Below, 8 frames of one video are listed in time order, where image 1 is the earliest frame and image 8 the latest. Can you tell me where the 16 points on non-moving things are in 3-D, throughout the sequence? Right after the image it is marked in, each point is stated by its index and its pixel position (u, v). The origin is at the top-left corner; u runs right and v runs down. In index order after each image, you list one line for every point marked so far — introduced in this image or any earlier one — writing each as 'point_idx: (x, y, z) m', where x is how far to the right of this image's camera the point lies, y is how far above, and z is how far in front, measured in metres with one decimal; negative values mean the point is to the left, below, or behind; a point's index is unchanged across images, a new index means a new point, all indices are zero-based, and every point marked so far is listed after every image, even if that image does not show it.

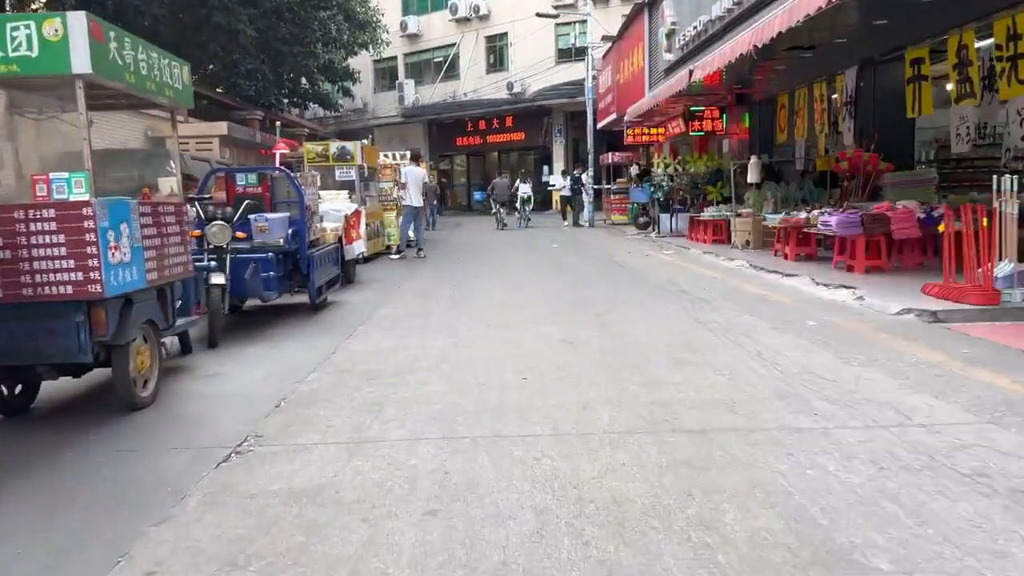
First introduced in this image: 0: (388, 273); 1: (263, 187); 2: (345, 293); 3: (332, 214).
0: (-2.1, +0.3, +14.3) m
1: (-2.8, +1.1, +9.2) m
2: (-2.4, -0.1, +11.6) m
3: (-2.6, +1.1, +11.8) m
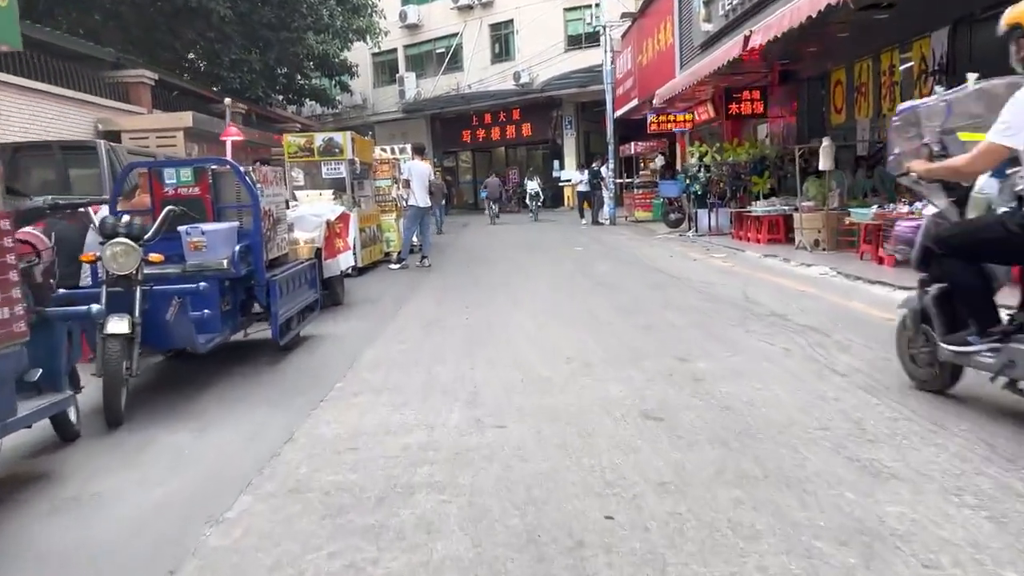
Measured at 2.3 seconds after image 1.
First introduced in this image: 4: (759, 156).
0: (-1.8, 0.0, +11.7) m
1: (-2.5, +0.8, +6.6) m
2: (-2.1, -0.3, +9.0) m
3: (-2.3, +0.8, +9.2) m
4: (+5.5, +2.9, +18.1) m
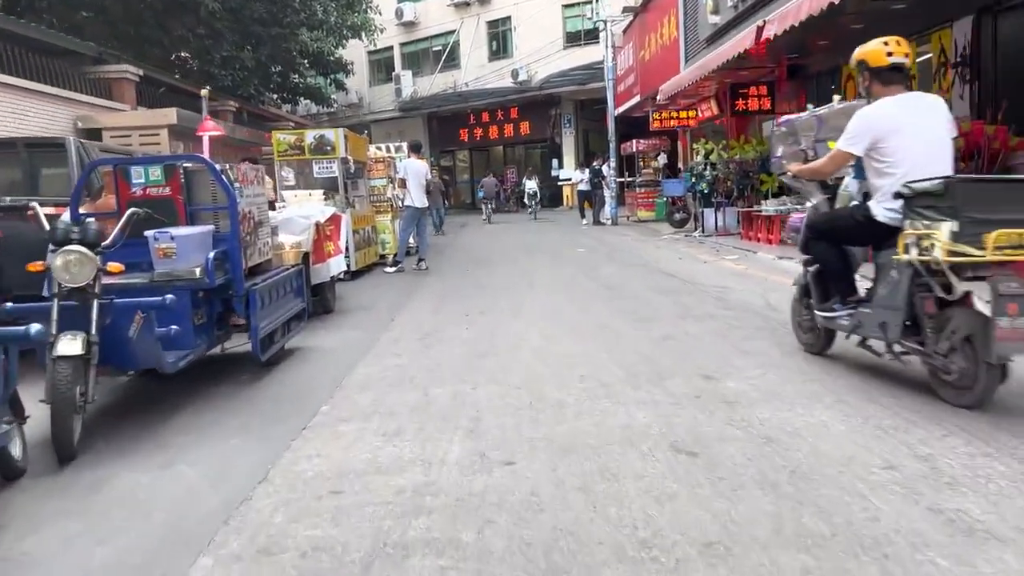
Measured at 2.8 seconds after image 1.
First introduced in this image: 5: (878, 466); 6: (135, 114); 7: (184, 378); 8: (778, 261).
0: (-1.8, -0.1, +11.1) m
1: (-2.5, +0.7, +6.0) m
2: (-2.0, -0.4, +8.4) m
3: (-2.2, +0.7, +8.6) m
4: (+5.4, +2.9, +17.5) m
5: (+1.6, -0.8, +3.6) m
6: (-6.5, +3.0, +14.0) m
7: (-2.5, -0.7, +6.3) m
8: (+3.9, +0.4, +12.1) m
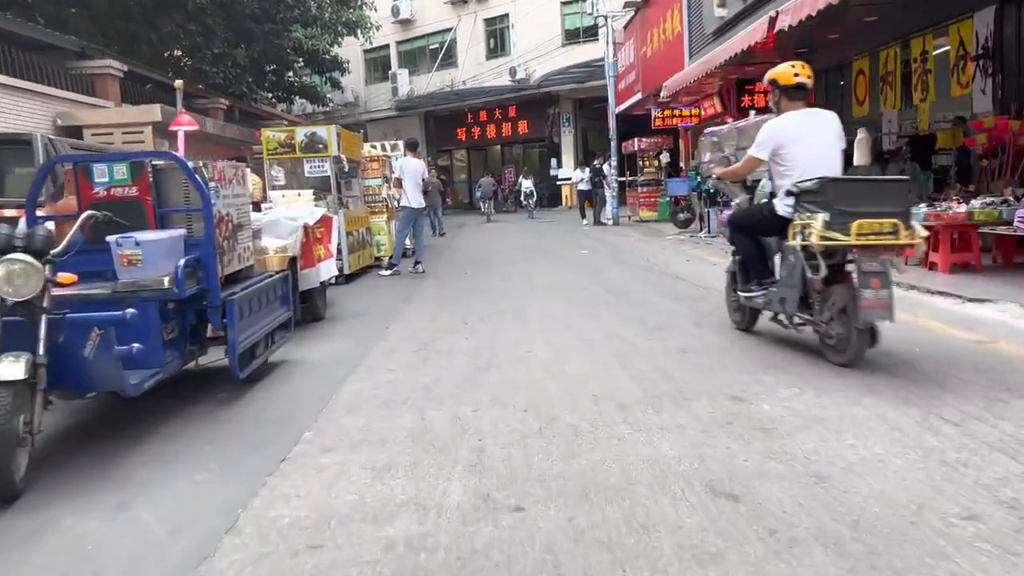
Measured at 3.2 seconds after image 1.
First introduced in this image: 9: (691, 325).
0: (-1.8, -0.2, +10.5) m
1: (-2.5, +0.7, +5.4) m
2: (-2.0, -0.5, +7.8) m
3: (-2.2, +0.6, +8.0) m
4: (+5.4, +2.8, +16.9) m
5: (+1.7, -0.9, +3.1) m
6: (-6.5, +2.9, +13.4) m
7: (-2.5, -0.8, +5.7) m
8: (+3.9, +0.3, +11.5) m
9: (+1.6, -0.3, +7.4) m
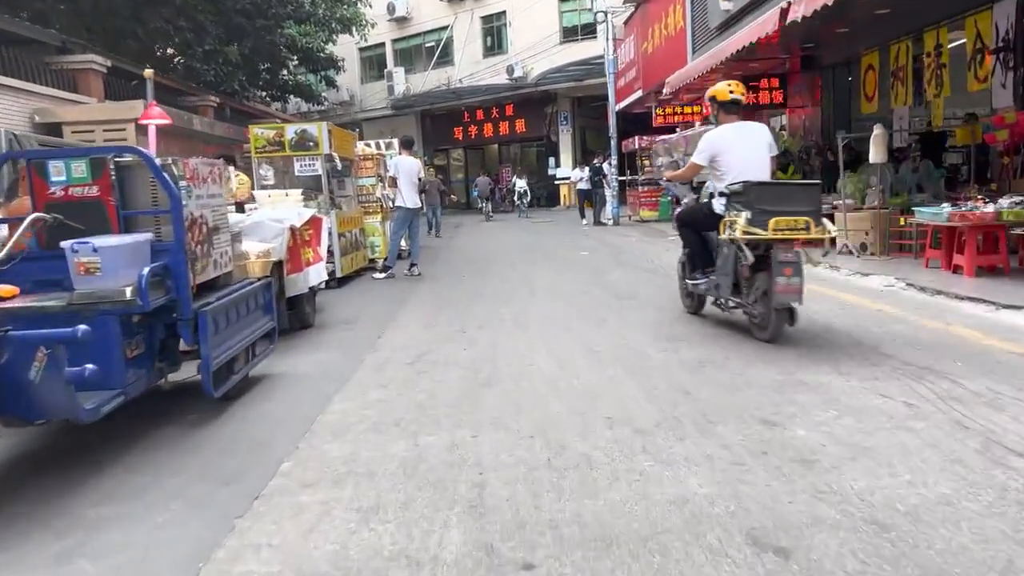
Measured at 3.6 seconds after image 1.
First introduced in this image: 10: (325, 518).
0: (-1.8, -0.2, +10.0) m
1: (-2.4, +0.6, +4.9) m
2: (-2.0, -0.6, +7.3) m
3: (-2.2, +0.6, +7.5) m
4: (+5.4, +2.8, +16.4) m
5: (+1.7, -0.9, +2.6) m
6: (-6.5, +2.8, +12.8) m
7: (-2.5, -0.8, +5.2) m
8: (+3.9, +0.3, +11.0) m
9: (+1.6, -0.4, +6.8) m
10: (-0.8, -1.0, +3.5) m
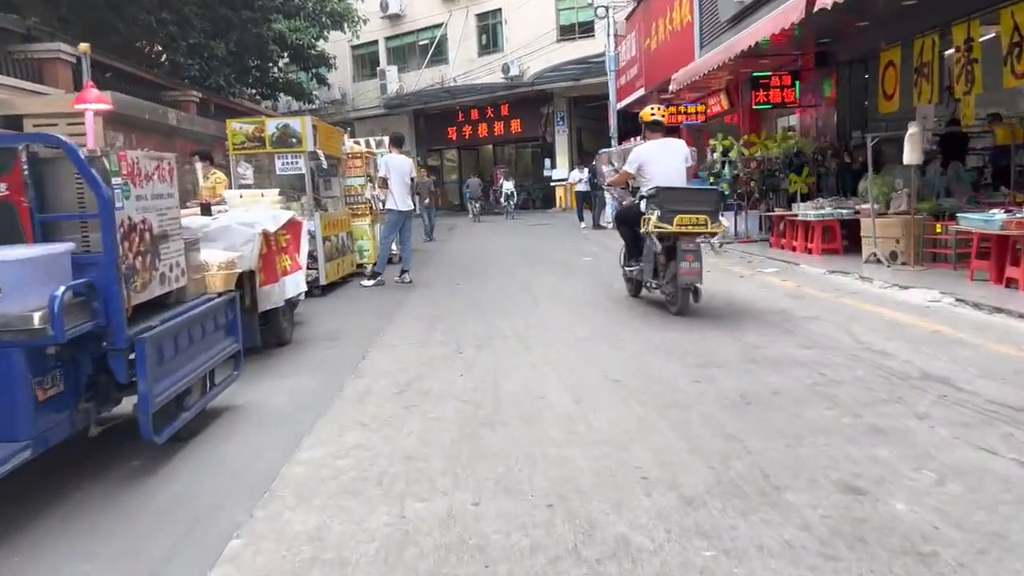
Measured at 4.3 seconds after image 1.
0: (-1.7, -0.3, +9.0) m
1: (-2.4, +0.5, +3.9) m
2: (-2.0, -0.7, +6.3) m
3: (-2.2, +0.4, +6.5) m
4: (+5.4, +2.6, +15.5) m
5: (+1.8, -1.0, +1.6) m
6: (-6.5, +2.7, +11.8) m
7: (-2.4, -0.9, +4.2) m
8: (+3.9, +0.1, +10.1) m
9: (+1.7, -0.5, +5.9) m
10: (-0.7, -1.1, +2.5) m
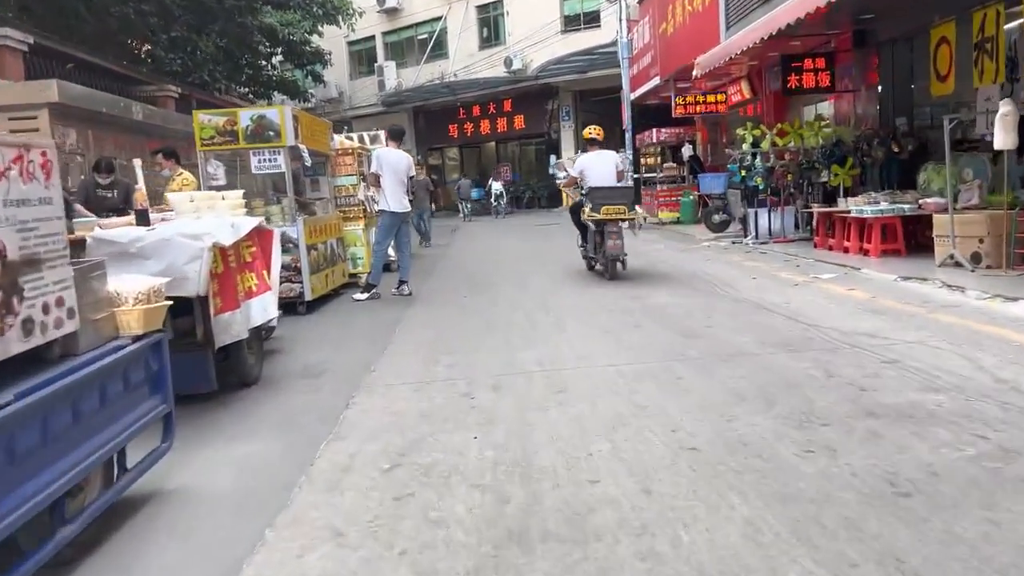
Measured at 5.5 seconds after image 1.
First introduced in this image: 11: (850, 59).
0: (-1.6, -0.5, +7.5) m
1: (-2.2, +0.3, +2.4) m
2: (-1.8, -0.9, +4.8) m
3: (-2.0, +0.3, +5.0) m
4: (+5.5, +2.5, +14.0) m
5: (+1.9, -1.2, +0.1) m
6: (-6.3, +2.5, +10.3) m
7: (-2.3, -1.1, +2.7) m
8: (+4.1, 0.0, +8.5) m
9: (+1.8, -0.7, +4.4) m
10: (-0.6, -1.3, +1.0) m
11: (+6.6, +4.4, +15.9) m
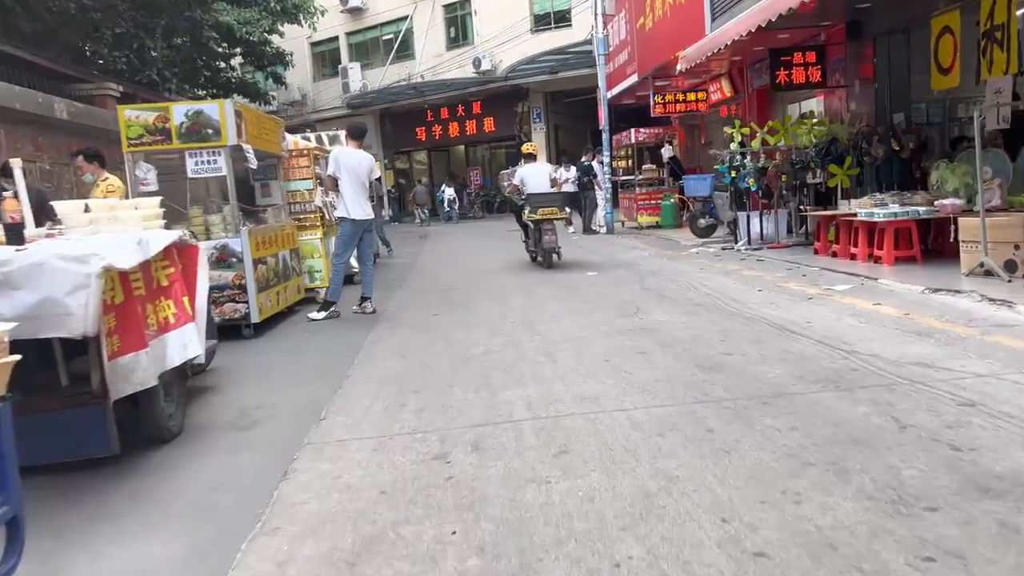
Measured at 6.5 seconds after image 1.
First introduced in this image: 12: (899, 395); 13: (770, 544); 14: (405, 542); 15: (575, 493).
0: (-1.7, -0.7, +6.2) m
1: (-2.2, +0.1, +1.1) m
2: (-1.8, -1.0, +3.6) m
3: (-2.1, +0.1, +3.8) m
4: (+5.1, +2.4, +13.0) m
5: (+2.1, -1.3, -1.0) m
6: (-6.6, +2.2, +8.9) m
7: (-2.2, -1.3, +1.4) m
8: (+3.9, -0.1, +7.5) m
9: (+1.8, -0.8, +3.3) m
10: (-0.5, -1.4, -0.2) m
11: (+6.0, +4.3, +15.0) m
12: (+2.2, -0.6, +4.5) m
13: (+0.9, -0.9, +2.8) m
14: (-0.4, -1.0, +3.1) m
15: (+0.3, -0.9, +3.4) m
